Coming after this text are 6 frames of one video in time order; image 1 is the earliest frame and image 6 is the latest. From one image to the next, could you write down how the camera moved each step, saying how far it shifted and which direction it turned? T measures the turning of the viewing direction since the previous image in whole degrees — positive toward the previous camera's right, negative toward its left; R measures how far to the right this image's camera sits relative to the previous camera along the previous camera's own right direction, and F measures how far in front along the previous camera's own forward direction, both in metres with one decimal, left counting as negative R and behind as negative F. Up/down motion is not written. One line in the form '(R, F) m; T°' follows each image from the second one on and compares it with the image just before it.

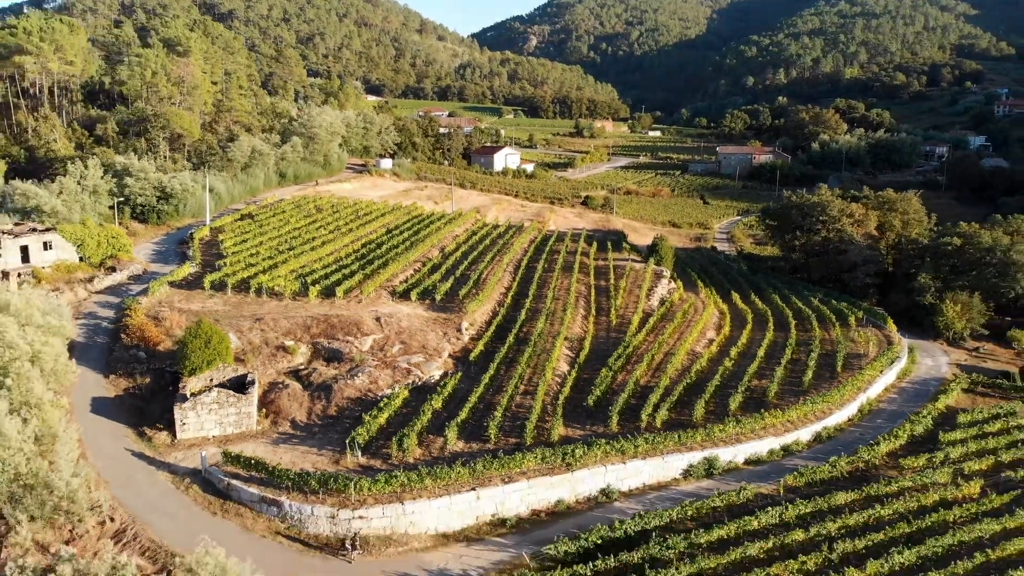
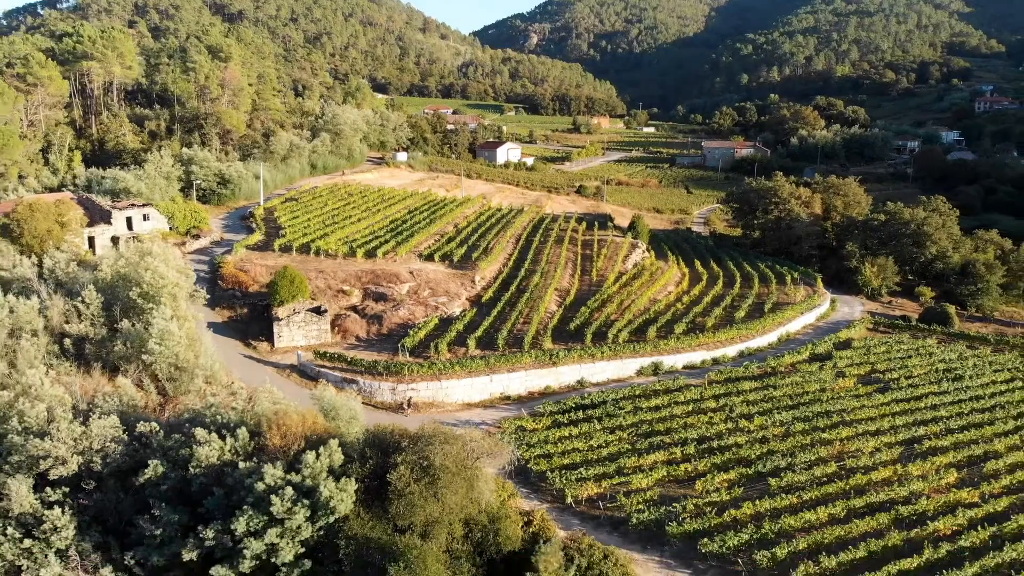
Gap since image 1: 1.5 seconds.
(-0.1, -6.8) m; 0°
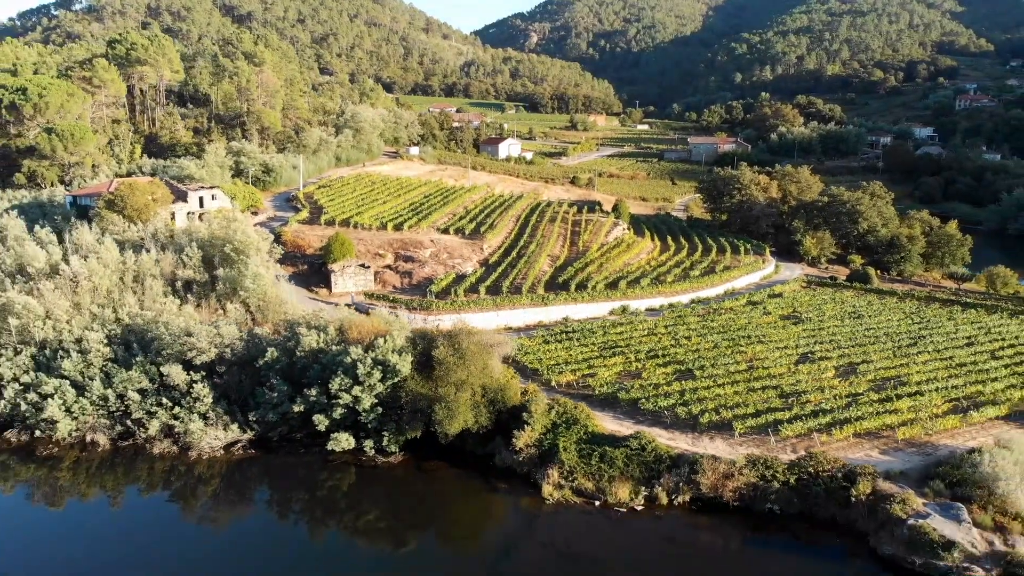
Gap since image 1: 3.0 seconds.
(0.0, -7.3) m; 0°
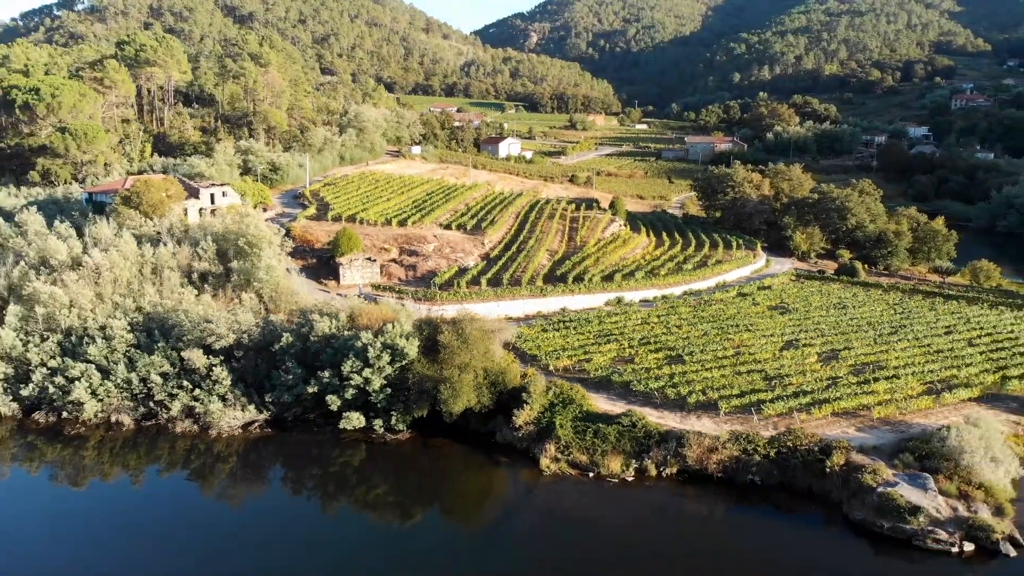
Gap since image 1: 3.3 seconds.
(0.0, -1.5) m; 0°
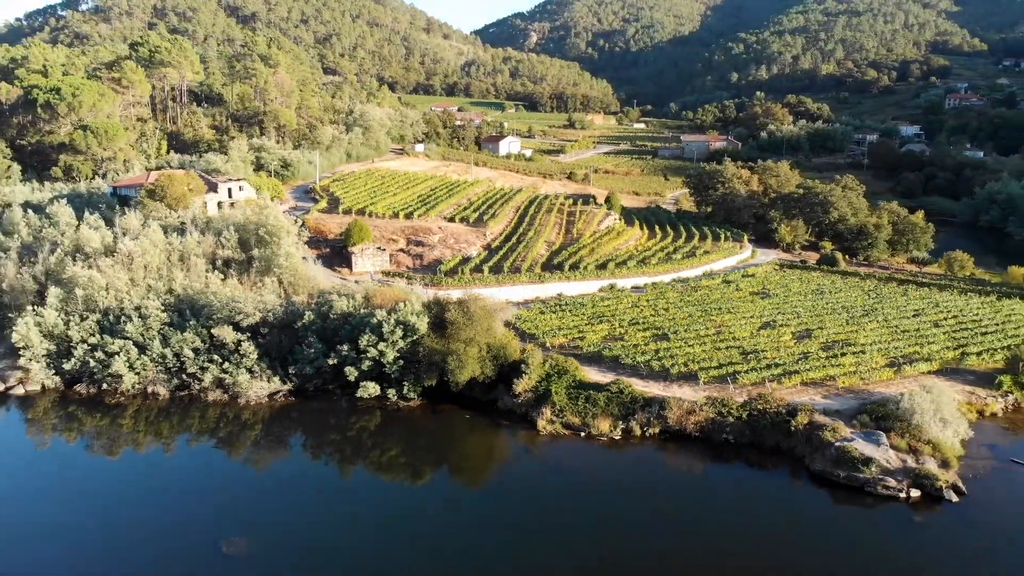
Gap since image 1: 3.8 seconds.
(0.0, -2.5) m; 0°
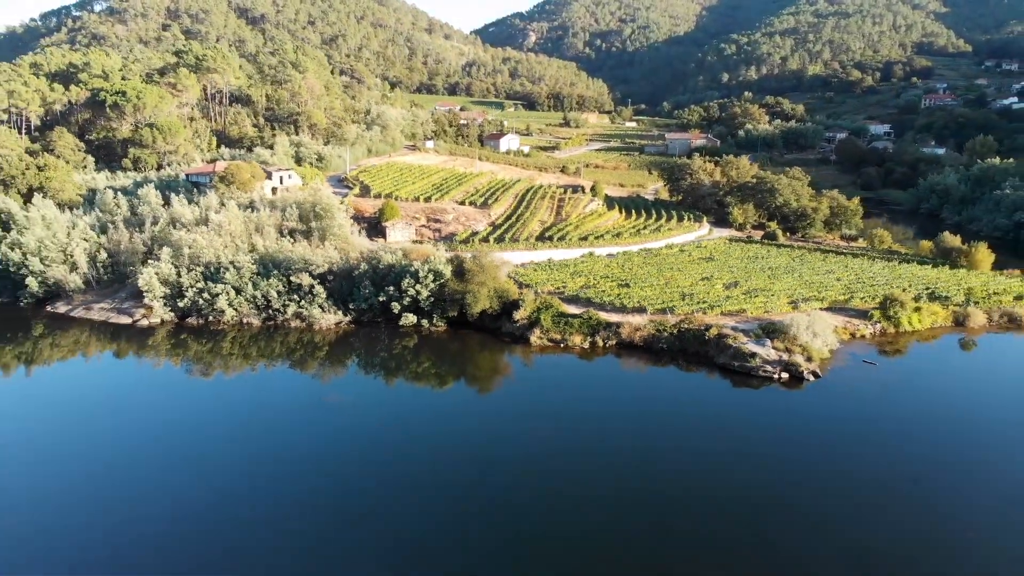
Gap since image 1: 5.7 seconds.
(-0.1, -9.8) m; 0°
